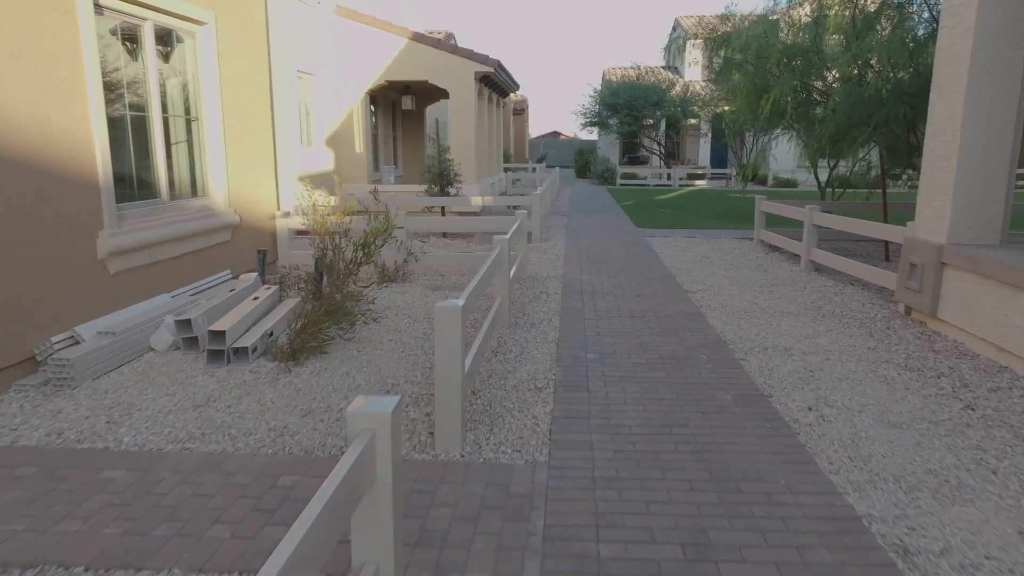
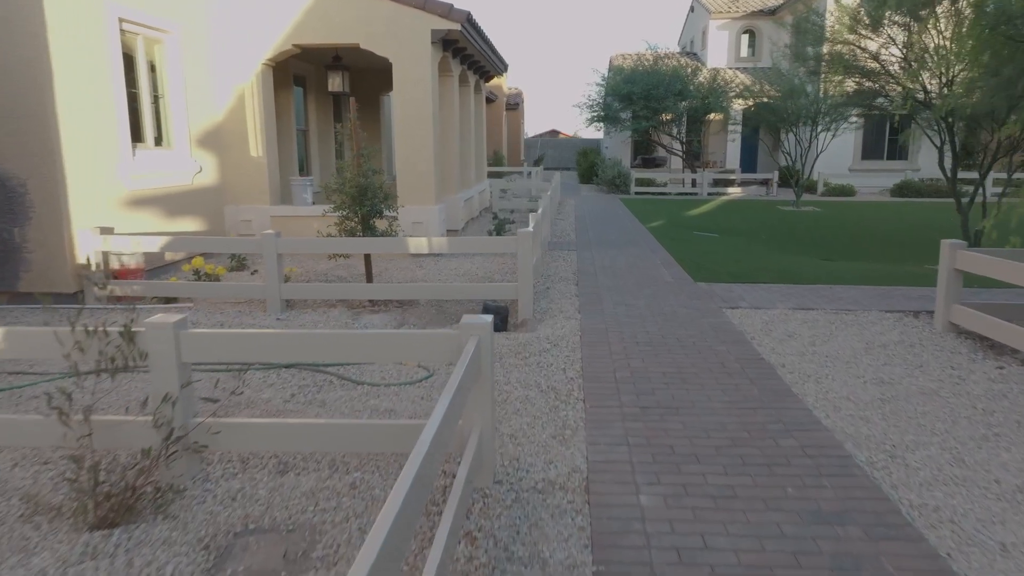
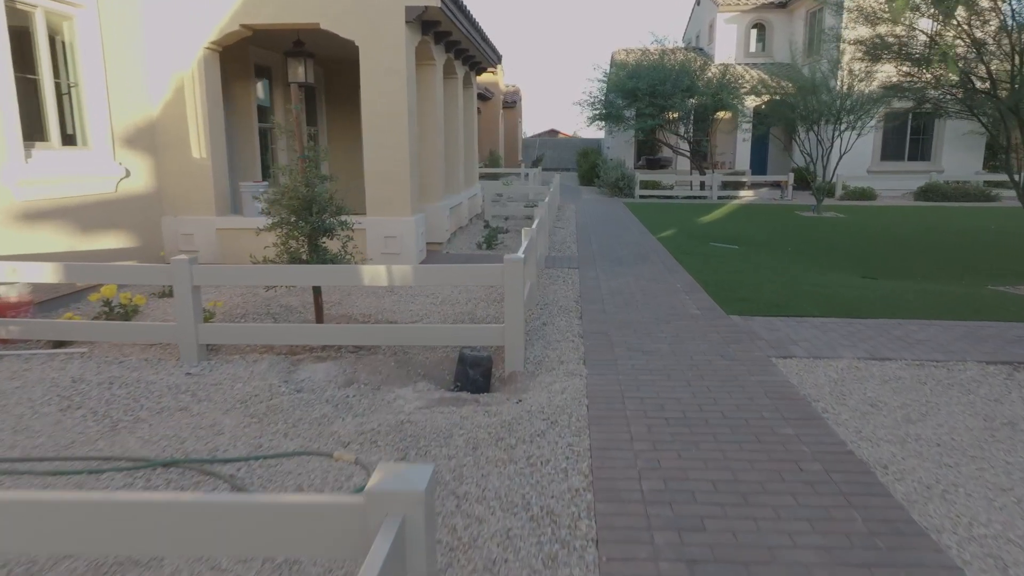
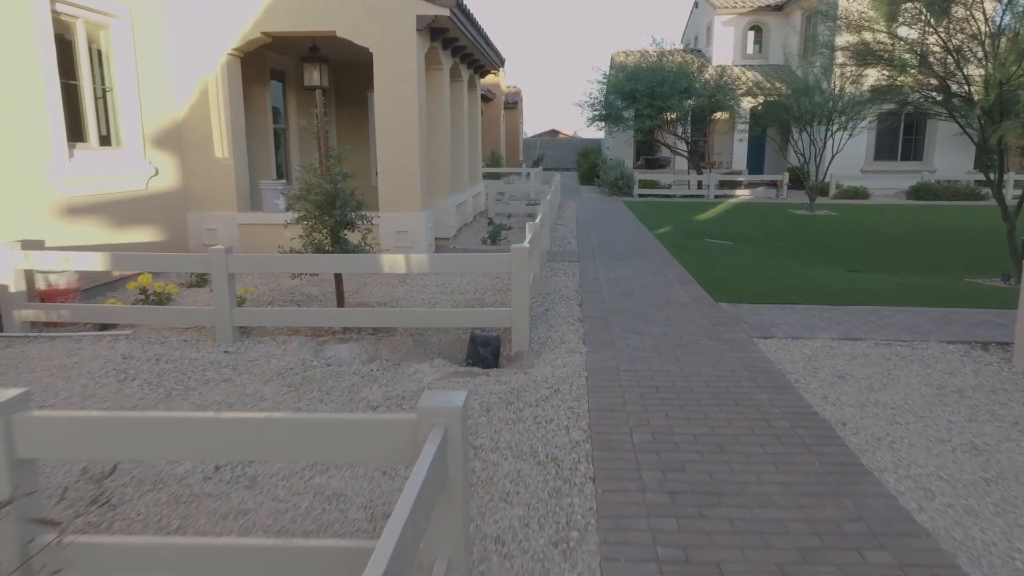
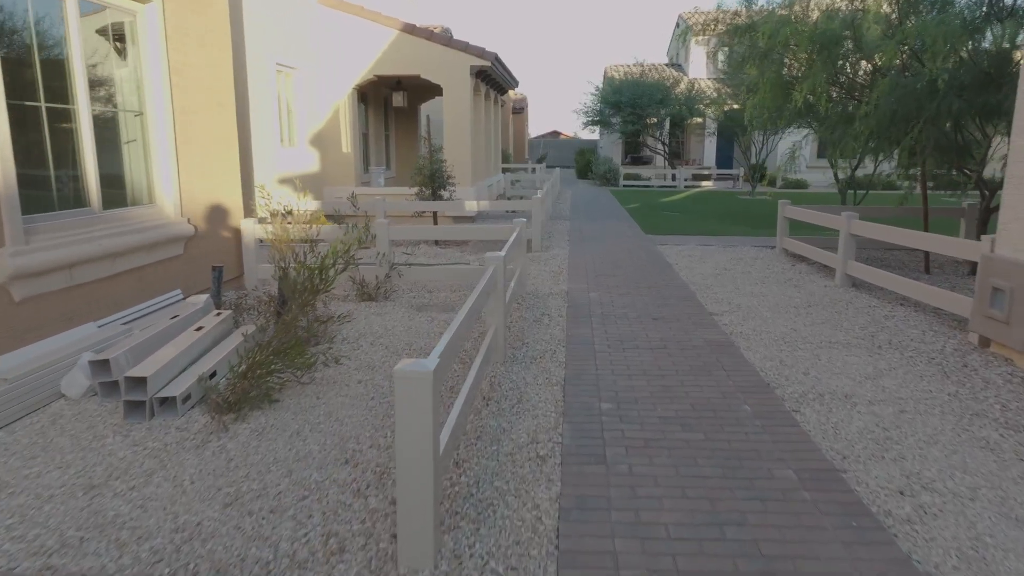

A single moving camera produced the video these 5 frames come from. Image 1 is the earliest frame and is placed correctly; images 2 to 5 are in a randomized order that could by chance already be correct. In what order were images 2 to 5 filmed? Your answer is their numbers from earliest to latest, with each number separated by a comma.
5, 2, 4, 3
